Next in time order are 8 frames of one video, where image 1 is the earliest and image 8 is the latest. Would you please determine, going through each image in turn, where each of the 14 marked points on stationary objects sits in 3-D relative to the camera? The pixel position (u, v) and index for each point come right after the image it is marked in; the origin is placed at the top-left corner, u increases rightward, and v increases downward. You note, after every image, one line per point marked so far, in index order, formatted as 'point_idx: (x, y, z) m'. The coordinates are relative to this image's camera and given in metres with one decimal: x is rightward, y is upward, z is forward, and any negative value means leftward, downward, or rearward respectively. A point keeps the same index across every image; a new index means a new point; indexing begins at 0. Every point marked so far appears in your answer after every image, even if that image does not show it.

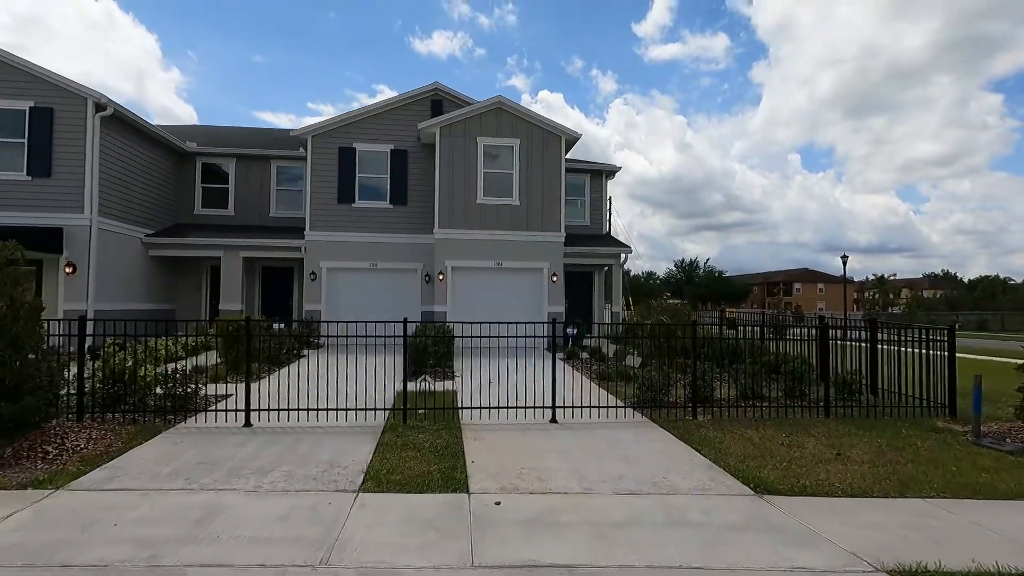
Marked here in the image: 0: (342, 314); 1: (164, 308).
0: (-4.6, -0.7, +14.7) m
1: (-10.0, -0.6, +15.3) m
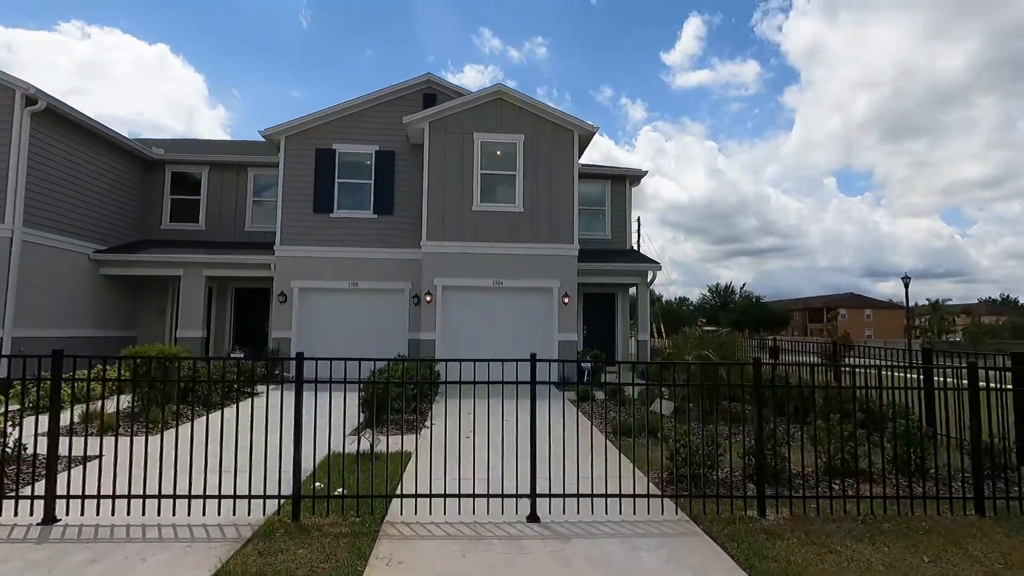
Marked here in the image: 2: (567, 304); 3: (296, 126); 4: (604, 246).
0: (-4.6, -1.3, +12.5) m
1: (-9.8, -1.2, +13.4) m
2: (+1.2, -0.3, +11.8) m
3: (-5.1, +3.9, +12.7) m
4: (+2.6, +1.2, +15.2) m
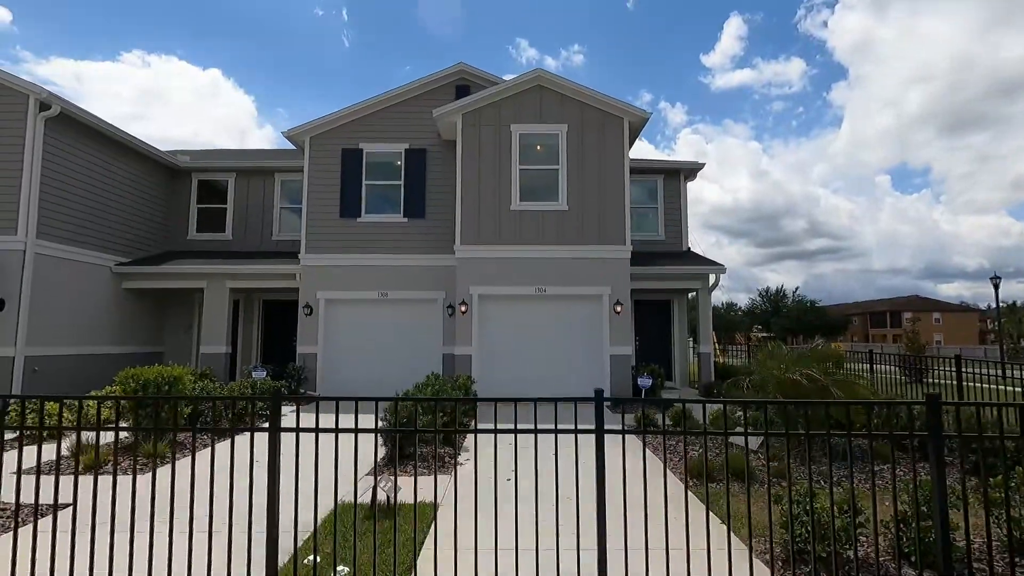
0: (-3.6, -1.5, +11.5) m
1: (-8.8, -1.5, +12.8) m
2: (+2.1, -0.5, +10.4) m
3: (-4.2, +3.6, +11.9) m
4: (+3.7, +1.1, +13.7) m
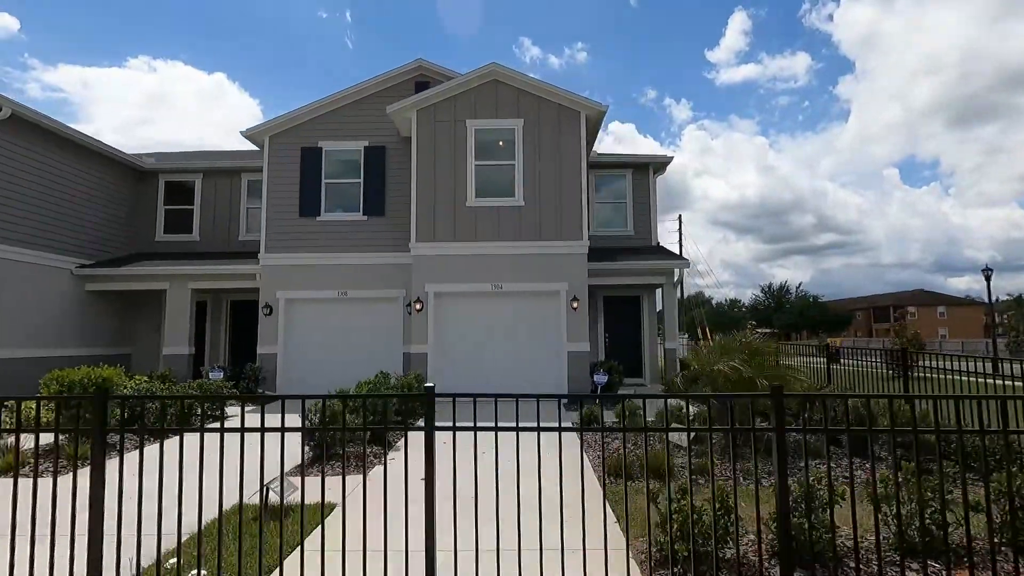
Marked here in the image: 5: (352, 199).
0: (-4.4, -1.5, +11.4) m
1: (-9.6, -1.5, +12.8) m
2: (+1.2, -0.4, +10.3) m
3: (-5.1, +3.6, +11.8) m
4: (+2.9, +1.2, +13.6) m
5: (-3.5, +2.0, +11.8) m
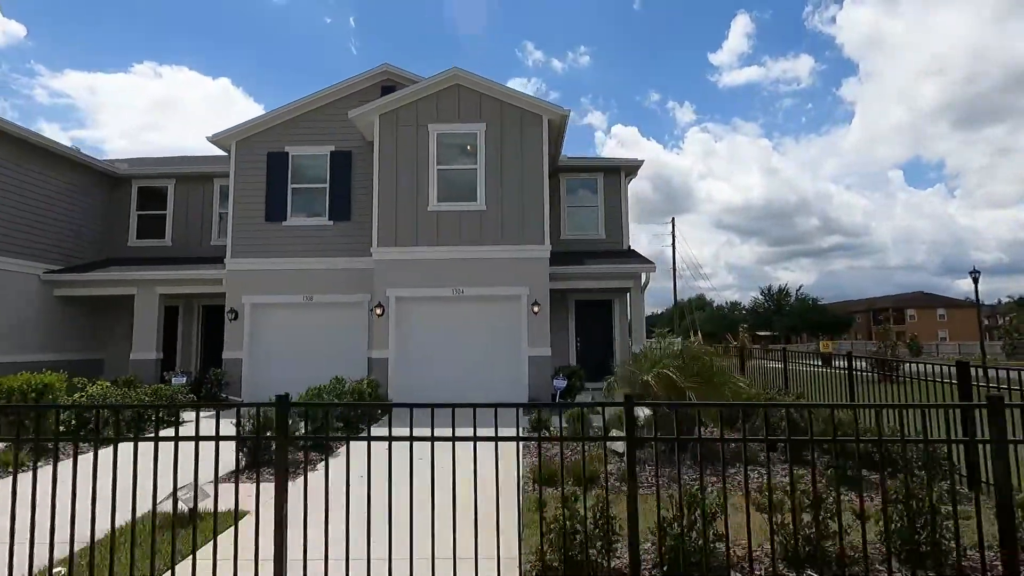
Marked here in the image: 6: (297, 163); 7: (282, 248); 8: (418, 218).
0: (-5.2, -1.6, +11.4) m
1: (-10.3, -1.7, +12.8) m
2: (+0.5, -0.5, +10.2) m
3: (-5.9, +3.5, +11.8) m
4: (+2.2, +1.1, +13.5) m
5: (-4.3, +1.8, +11.8) m
6: (-4.8, +2.8, +12.0) m
7: (-5.0, +0.9, +11.6) m
8: (-1.9, +1.4, +10.6) m
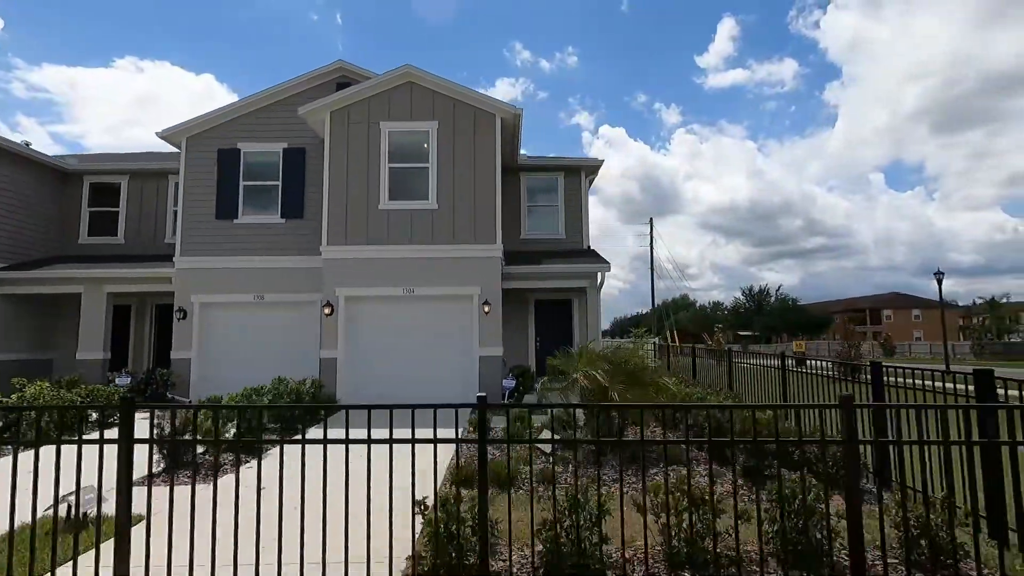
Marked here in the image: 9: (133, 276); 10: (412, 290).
0: (-6.1, -1.6, +11.2) m
1: (-11.3, -1.6, +12.5) m
2: (-0.5, -0.5, +10.2) m
3: (-6.8, +3.5, +11.6) m
4: (+1.1, +1.1, +13.5) m
5: (-5.2, +1.9, +11.6) m
6: (-5.8, +2.8, +11.8) m
7: (-5.9, +0.9, +11.4) m
8: (-2.8, +1.4, +10.4) m
9: (-8.4, +0.3, +11.8) m
10: (-1.9, 0.0, +10.3) m
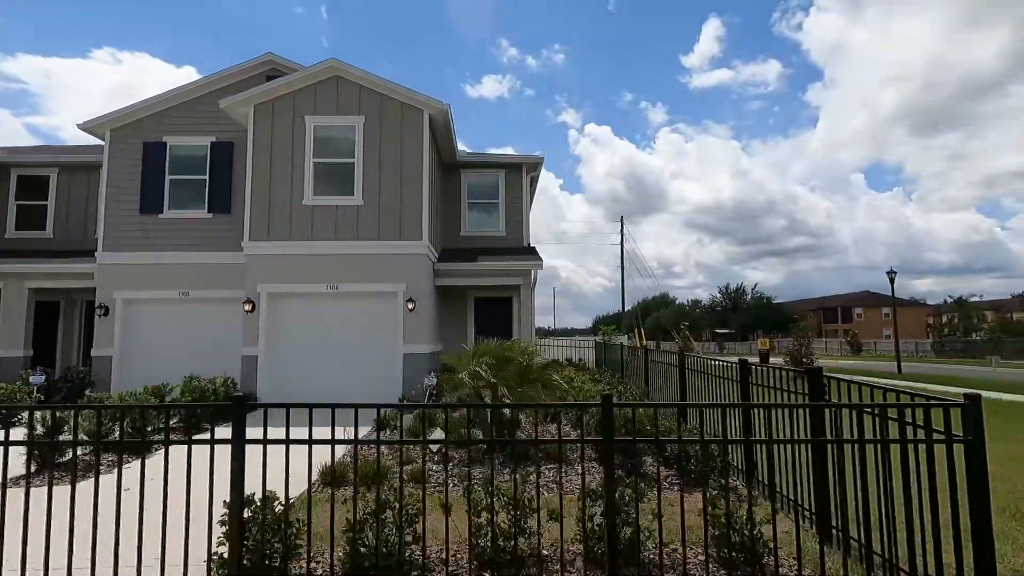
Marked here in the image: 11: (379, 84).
0: (-7.6, -1.5, +11.0) m
1: (-12.8, -1.5, +12.1) m
2: (-1.9, -0.4, +10.1) m
3: (-8.3, +3.6, +11.3) m
4: (-0.4, +1.1, +13.5) m
5: (-6.7, +2.0, +11.4) m
6: (-7.2, +2.9, +11.5) m
7: (-7.4, +1.0, +11.1) m
8: (-4.2, +1.5, +10.3) m
9: (-9.8, +0.3, +11.5) m
10: (-3.4, 0.0, +10.1) m
11: (-2.6, +4.0, +10.5) m
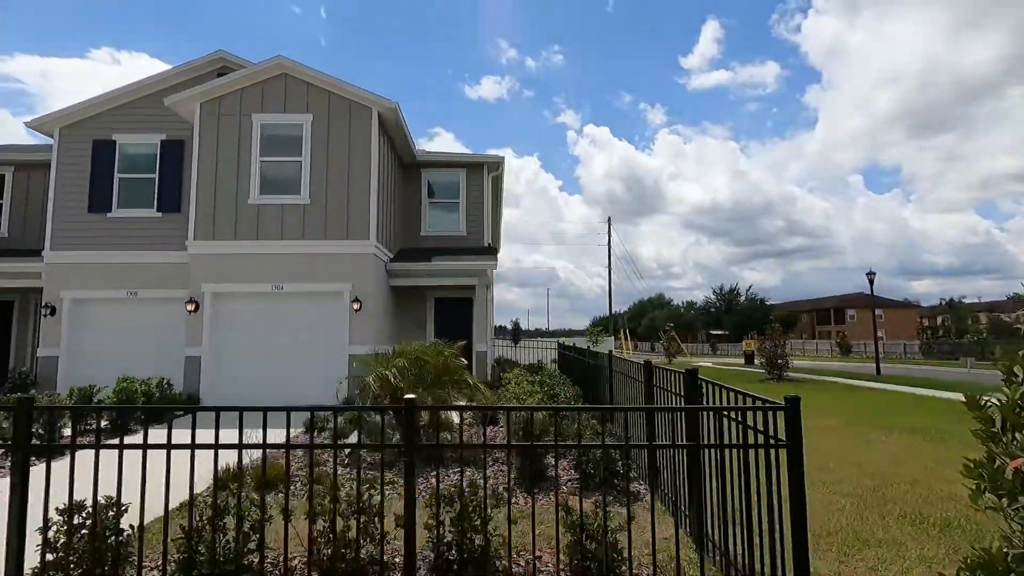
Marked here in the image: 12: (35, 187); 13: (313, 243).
0: (-8.6, -1.5, +10.8) m
1: (-13.8, -1.5, +12.0) m
2: (-2.9, -0.4, +10.0) m
3: (-9.3, +3.6, +11.2) m
4: (-1.3, +1.1, +13.3) m
5: (-7.7, +2.0, +11.3) m
6: (-8.2, +2.9, +11.4) m
7: (-8.4, +1.0, +11.0) m
8: (-5.2, +1.5, +10.2) m
9: (-10.8, +0.4, +11.4) m
10: (-4.3, 0.0, +10.0) m
11: (-3.6, +4.0, +10.3) m
12: (-11.8, +2.5, +13.2) m
13: (-3.7, +0.8, +10.1) m
